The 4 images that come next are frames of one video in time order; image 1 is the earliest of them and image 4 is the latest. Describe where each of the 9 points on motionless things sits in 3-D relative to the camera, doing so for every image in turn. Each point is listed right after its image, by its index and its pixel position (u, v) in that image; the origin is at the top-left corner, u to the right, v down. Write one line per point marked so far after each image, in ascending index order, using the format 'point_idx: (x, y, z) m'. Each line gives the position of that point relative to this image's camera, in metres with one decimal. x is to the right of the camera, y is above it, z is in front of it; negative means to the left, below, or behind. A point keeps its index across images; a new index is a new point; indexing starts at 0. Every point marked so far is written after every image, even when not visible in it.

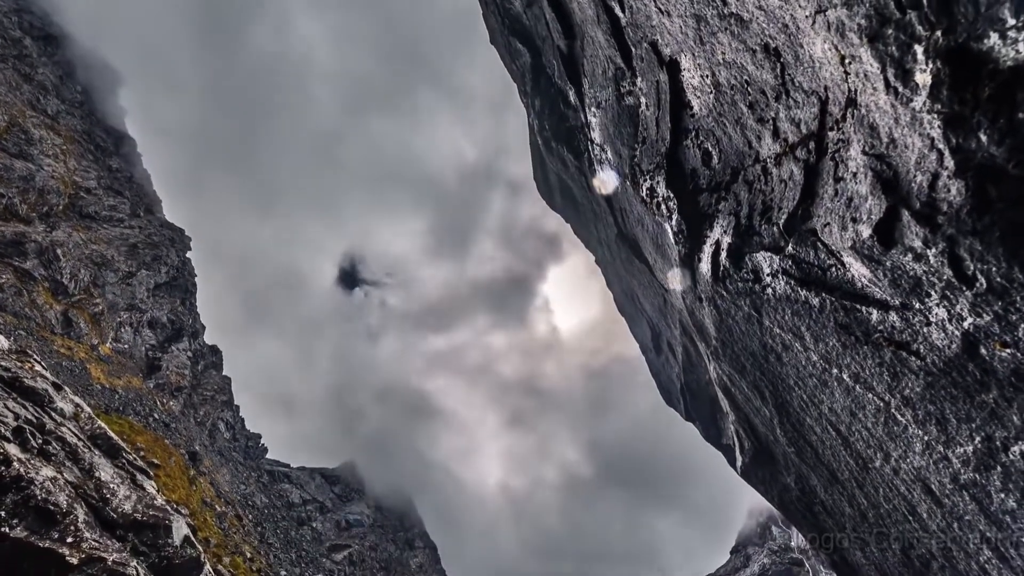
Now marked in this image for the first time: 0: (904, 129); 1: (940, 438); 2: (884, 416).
0: (+12.1, +5.0, +15.2) m
1: (+14.9, -5.1, +17.1) m
2: (+14.4, -5.0, +19.1) m
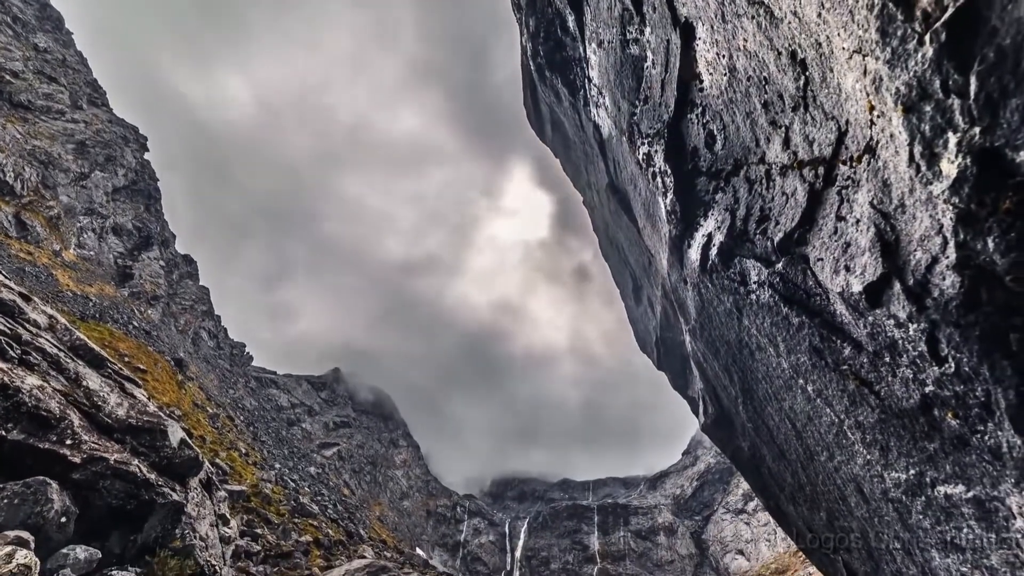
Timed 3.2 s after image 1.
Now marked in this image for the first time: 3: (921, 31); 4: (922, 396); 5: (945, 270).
0: (+12.4, +2.6, +15.2) m
1: (+14.7, -6.8, +19.6) m
2: (+14.2, -6.1, +21.5) m
3: (+11.2, +7.0, +13.5) m
4: (+13.9, -3.6, +16.7) m
5: (+12.9, +0.5, +14.6) m
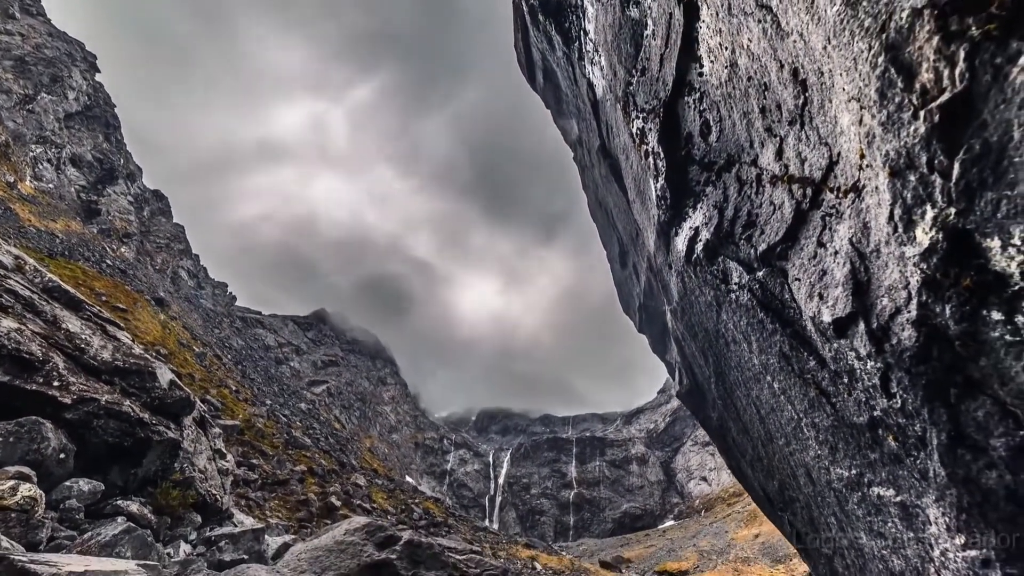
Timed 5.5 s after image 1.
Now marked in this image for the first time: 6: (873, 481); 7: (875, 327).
0: (+12.4, +1.0, +16.1) m
1: (+14.3, -7.5, +22.2) m
2: (+13.7, -6.6, +23.9) m
3: (+11.3, +5.1, +13.7) m
4: (+13.7, -4.9, +18.8) m
5: (+12.8, -1.1, +16.0) m
6: (+14.6, -7.8, +20.0) m
7: (+12.6, -1.3, +17.1) m
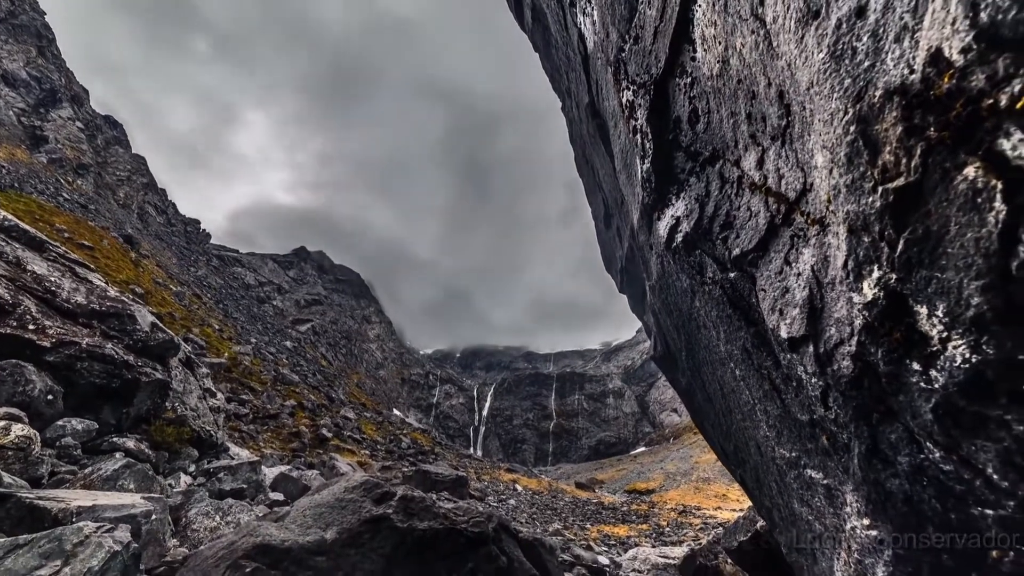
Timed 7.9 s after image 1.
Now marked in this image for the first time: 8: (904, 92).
0: (+11.9, -0.3, +18.1) m
1: (+13.5, -7.7, +25.6) m
2: (+12.8, -6.4, +27.1) m
3: (+11.0, +3.3, +14.9) m
4: (+13.1, -5.7, +21.8) m
5: (+12.4, -2.5, +18.3) m
6: (+13.9, -8.3, +23.5) m
7: (+12.1, -2.5, +19.4) m
8: (+10.9, +5.4, +13.7) m
